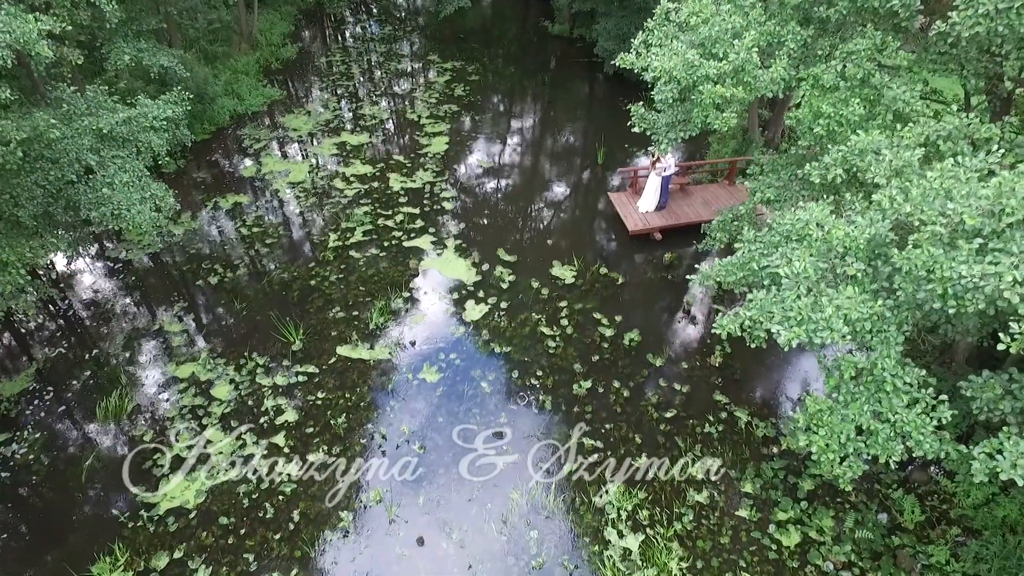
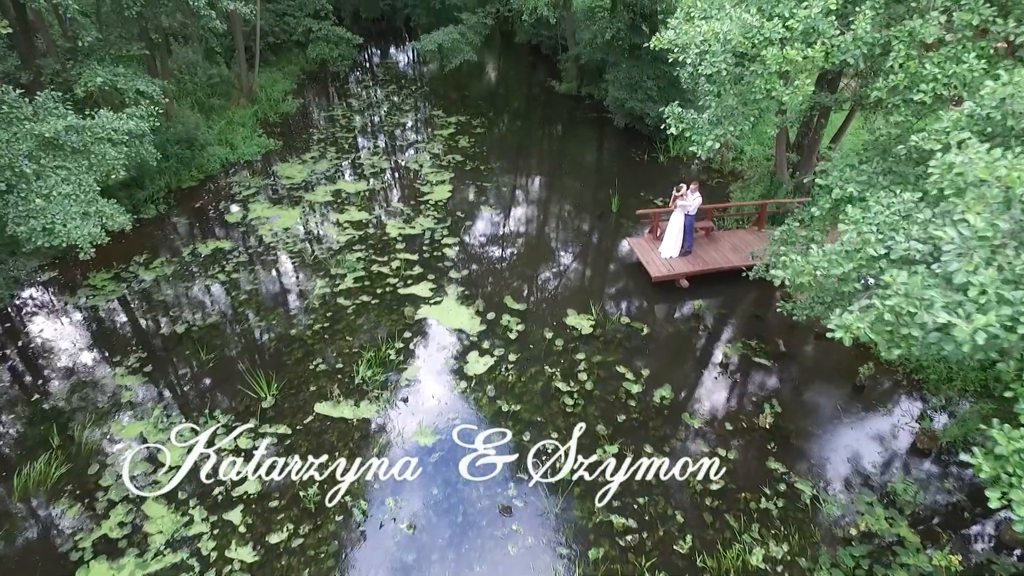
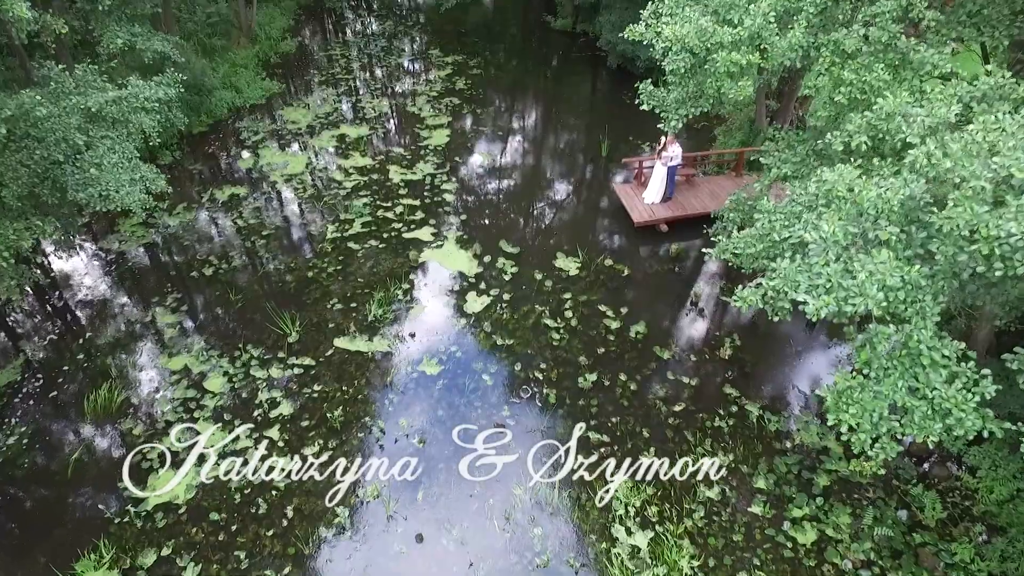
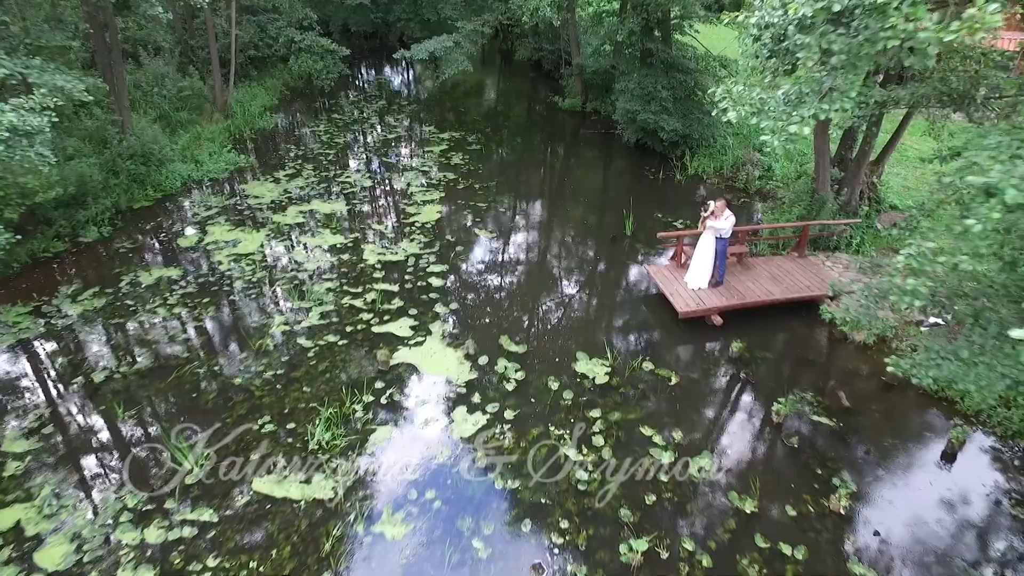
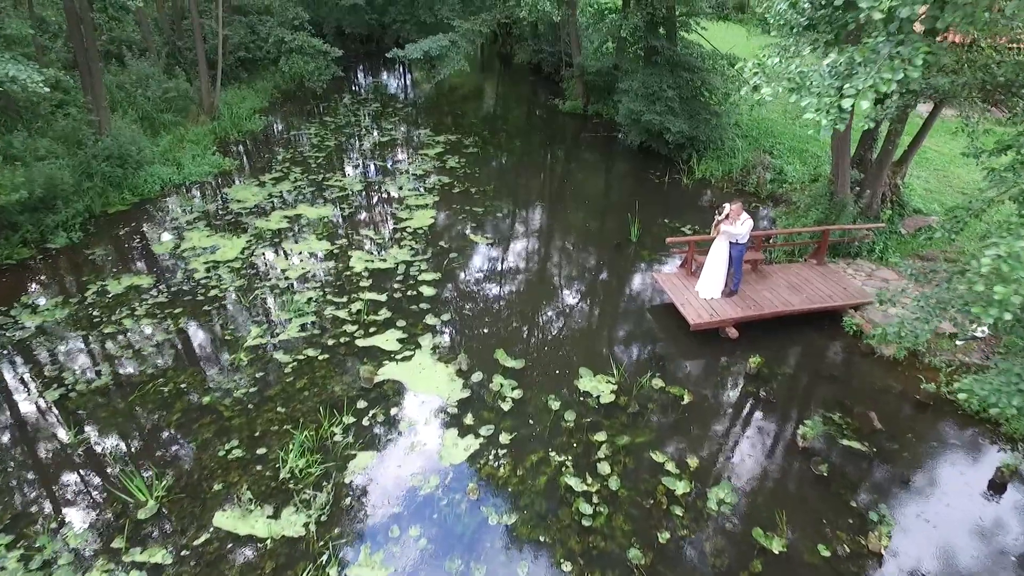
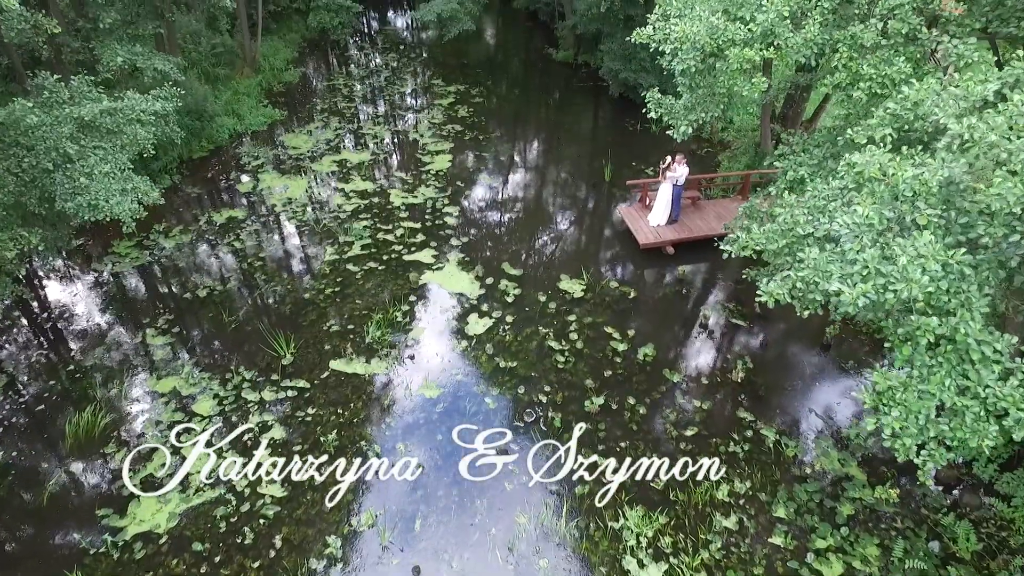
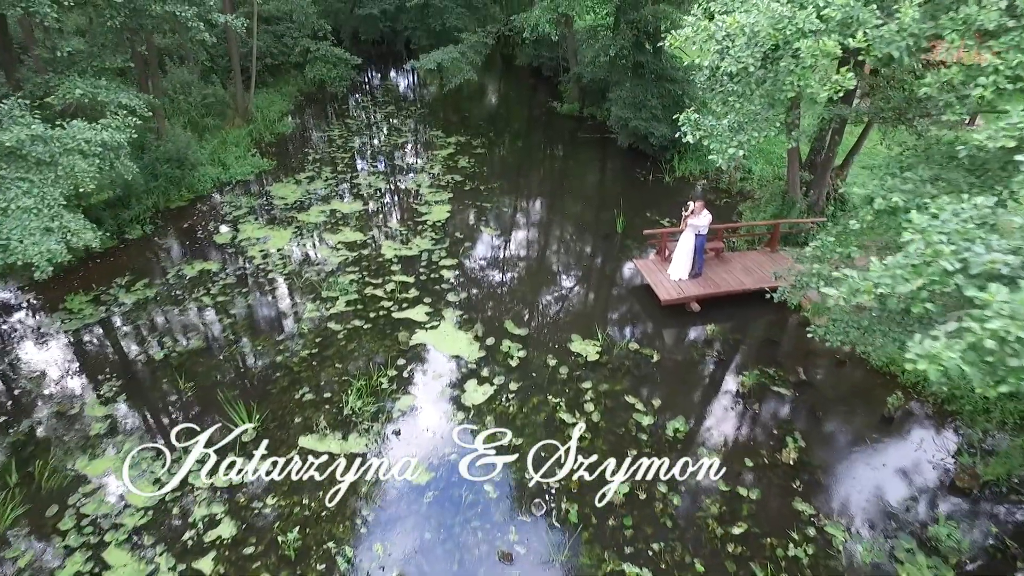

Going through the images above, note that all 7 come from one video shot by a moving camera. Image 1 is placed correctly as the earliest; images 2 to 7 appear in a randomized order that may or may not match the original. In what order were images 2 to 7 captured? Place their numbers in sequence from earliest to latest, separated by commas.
3, 6, 2, 7, 4, 5
